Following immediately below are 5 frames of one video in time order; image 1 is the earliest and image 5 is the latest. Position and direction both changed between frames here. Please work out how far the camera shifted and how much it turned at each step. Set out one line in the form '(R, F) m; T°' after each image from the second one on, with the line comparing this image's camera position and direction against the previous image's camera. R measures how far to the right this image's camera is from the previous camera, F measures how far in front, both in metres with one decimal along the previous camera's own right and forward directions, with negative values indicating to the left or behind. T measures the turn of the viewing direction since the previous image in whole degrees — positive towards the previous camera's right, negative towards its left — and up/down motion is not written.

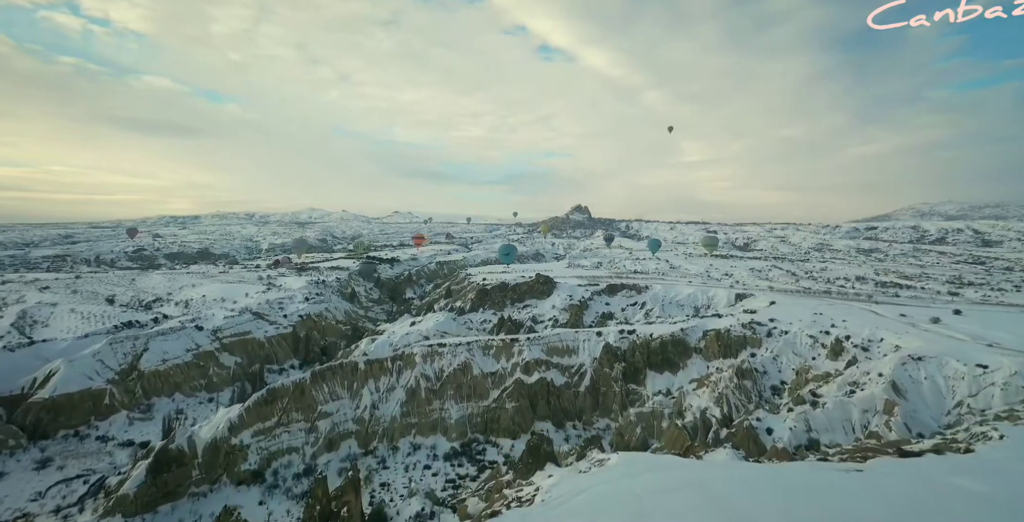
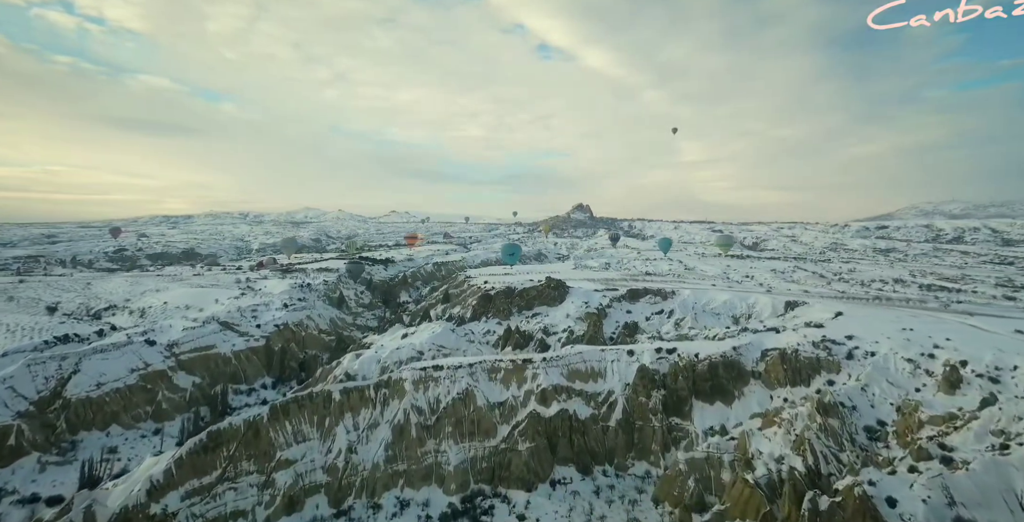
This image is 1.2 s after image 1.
(-0.7, +7.1) m; 0°
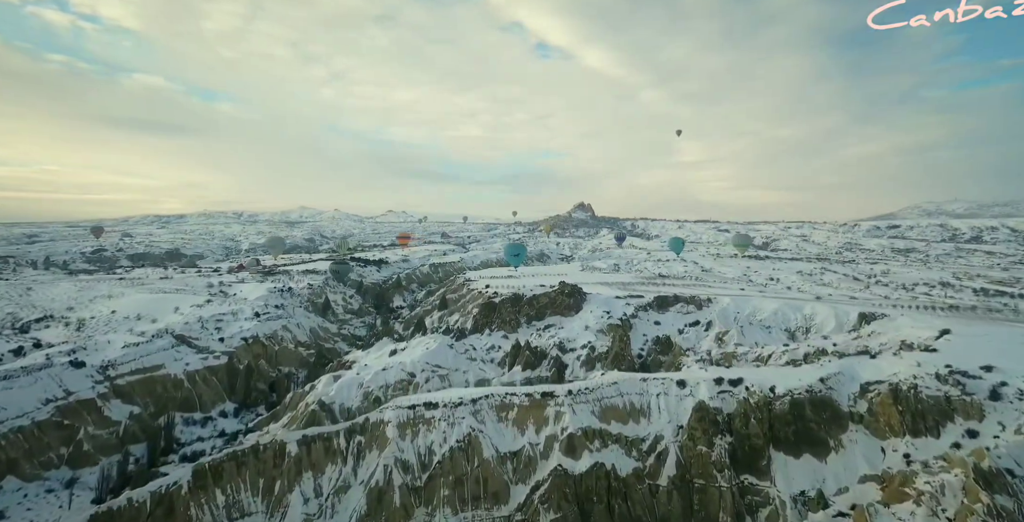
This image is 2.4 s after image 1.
(-0.7, +7.2) m; 0°
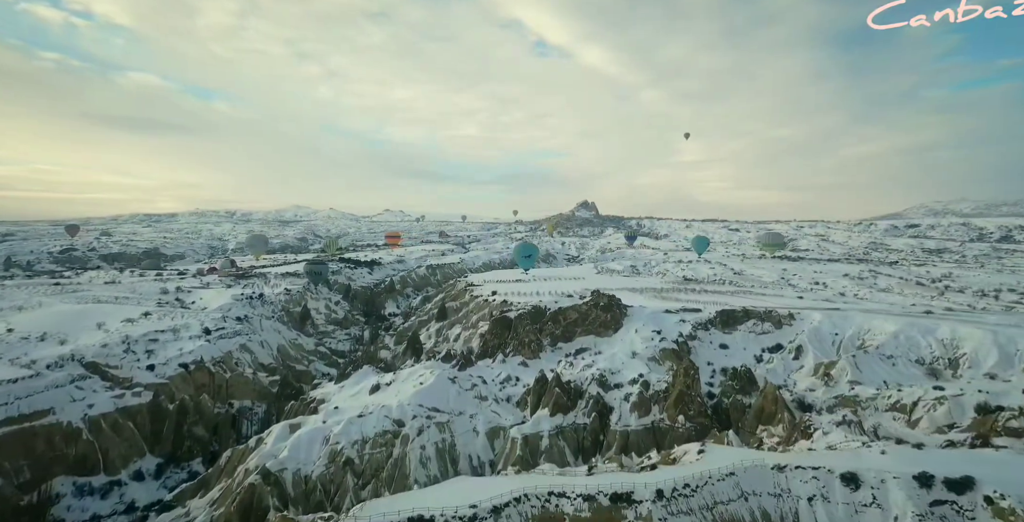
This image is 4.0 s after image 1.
(-1.3, +9.9) m; 0°
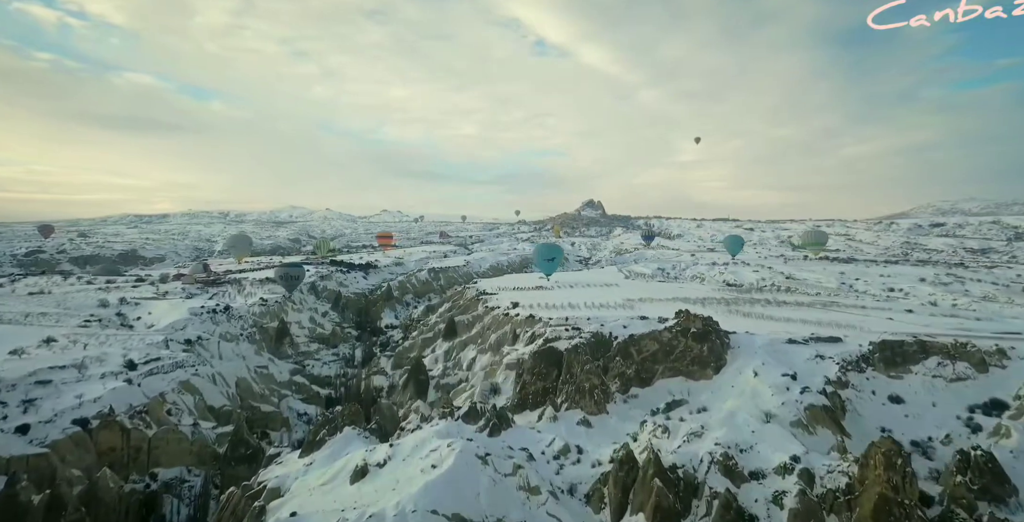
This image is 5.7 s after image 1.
(-2.2, +10.7) m; 0°
